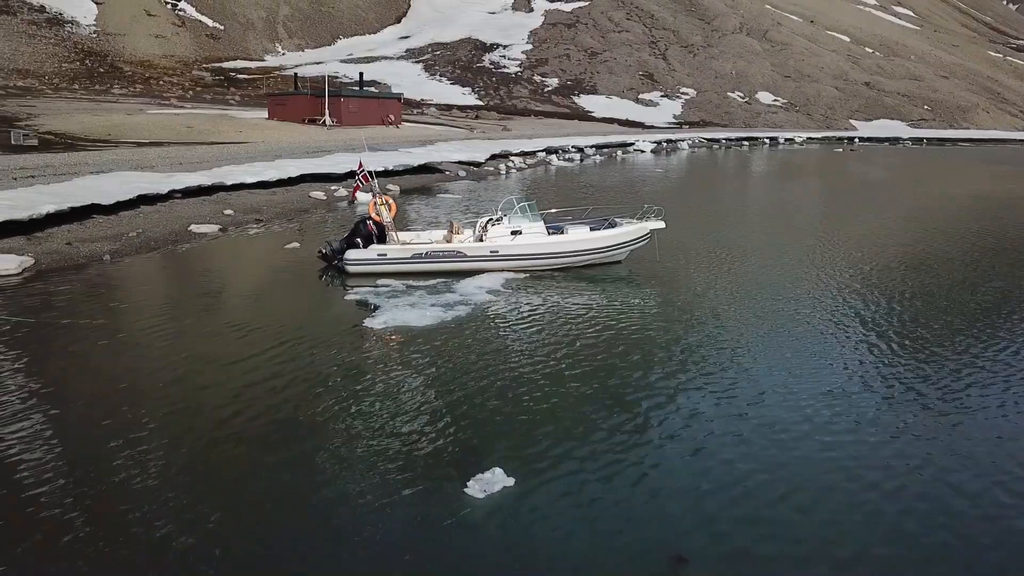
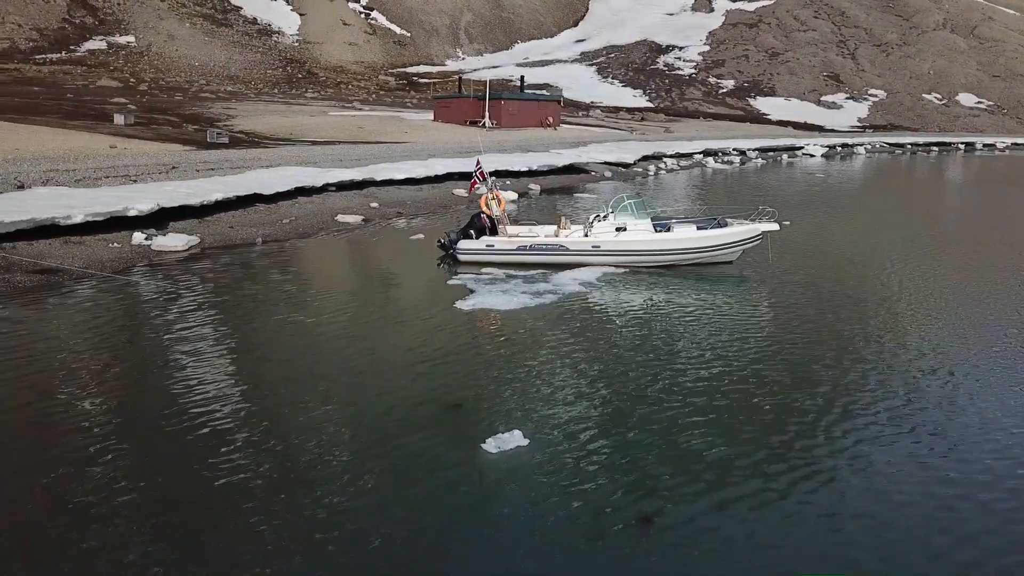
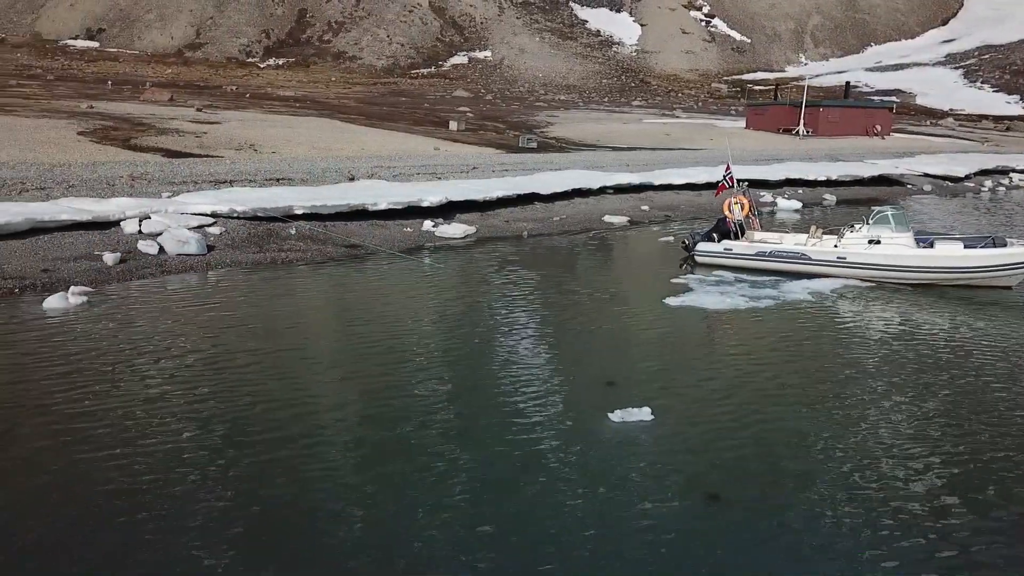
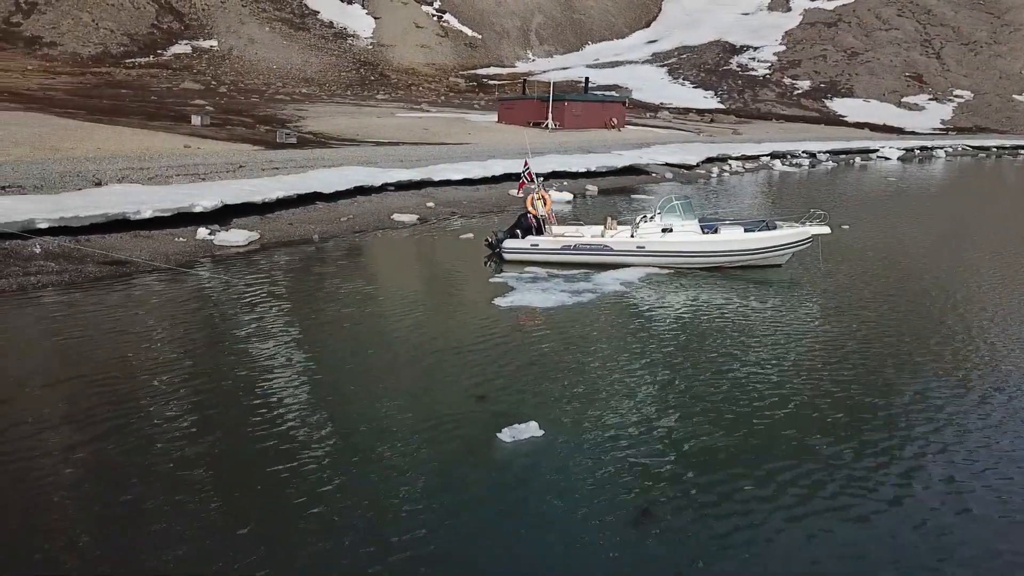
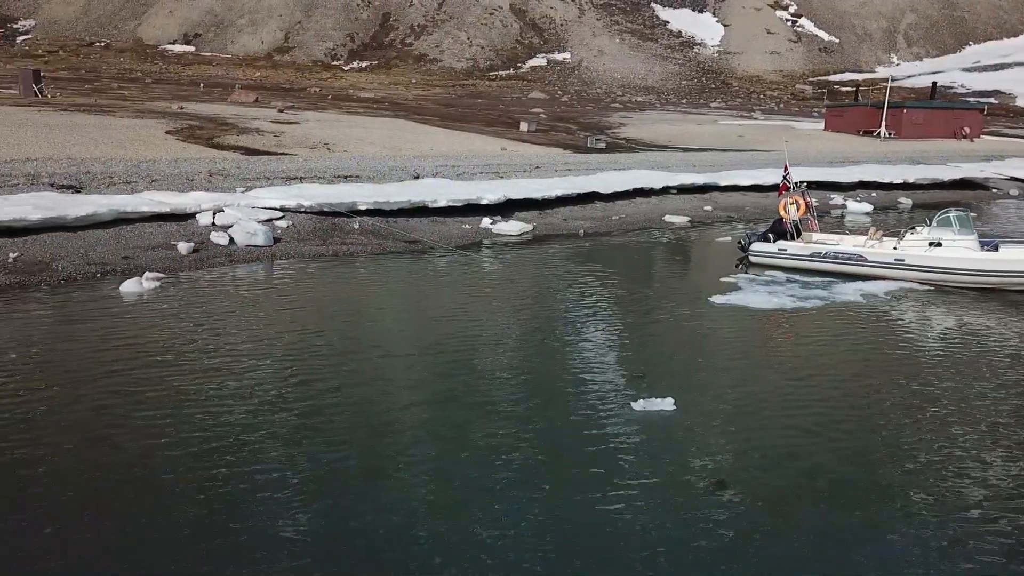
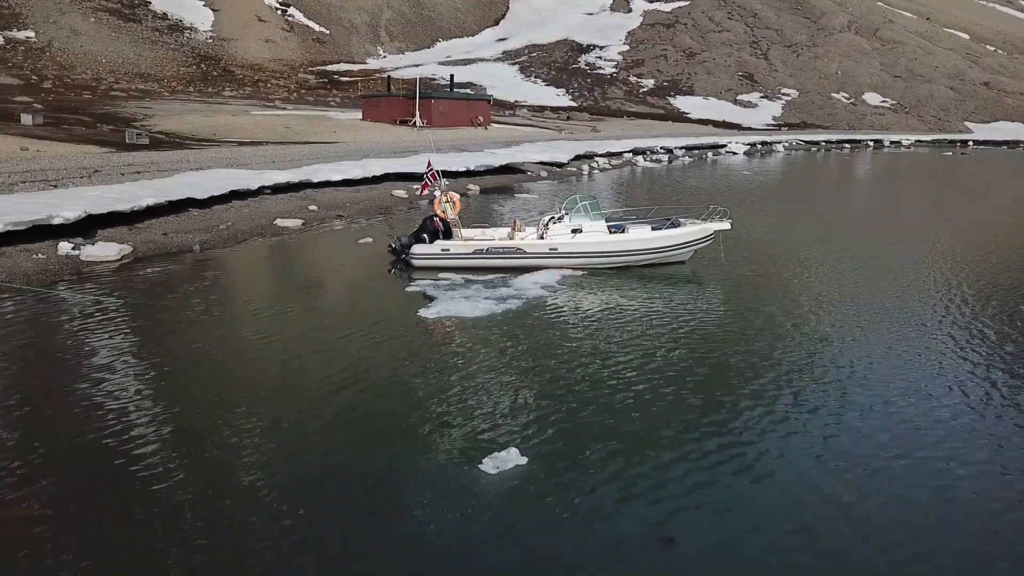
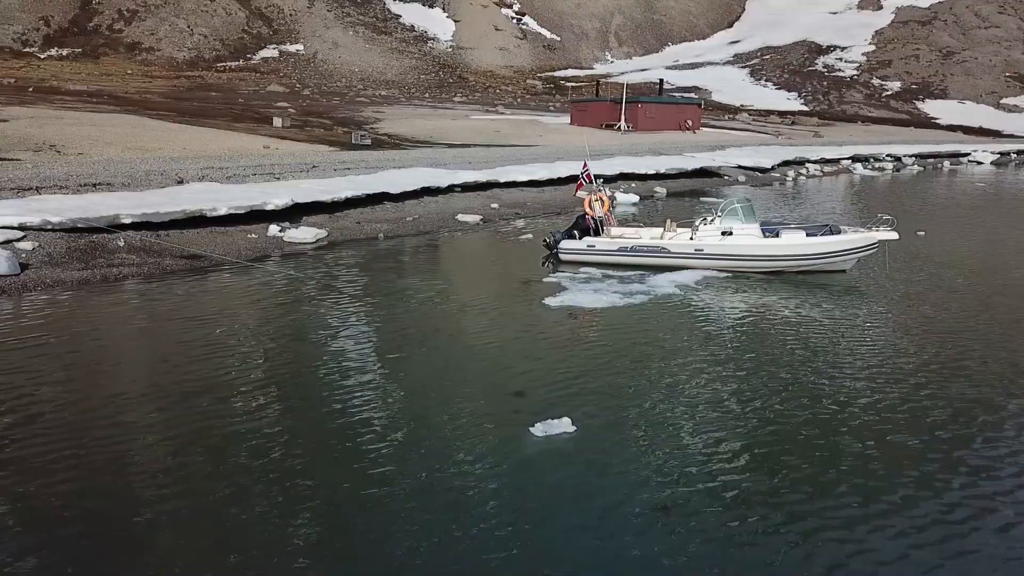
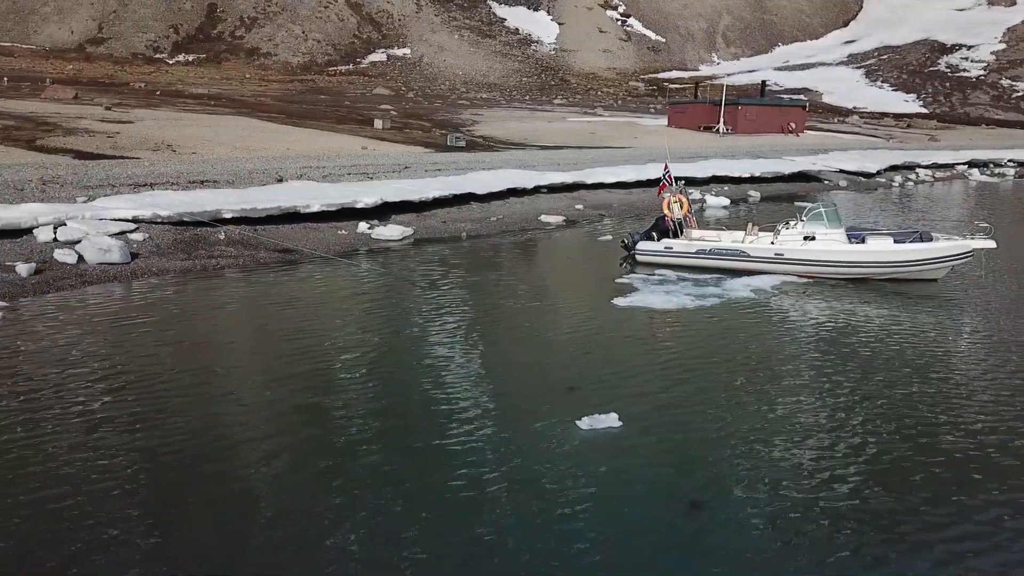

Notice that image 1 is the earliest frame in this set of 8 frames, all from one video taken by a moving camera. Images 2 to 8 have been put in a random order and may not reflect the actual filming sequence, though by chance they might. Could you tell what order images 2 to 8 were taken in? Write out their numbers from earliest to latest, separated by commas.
6, 2, 4, 7, 8, 3, 5
